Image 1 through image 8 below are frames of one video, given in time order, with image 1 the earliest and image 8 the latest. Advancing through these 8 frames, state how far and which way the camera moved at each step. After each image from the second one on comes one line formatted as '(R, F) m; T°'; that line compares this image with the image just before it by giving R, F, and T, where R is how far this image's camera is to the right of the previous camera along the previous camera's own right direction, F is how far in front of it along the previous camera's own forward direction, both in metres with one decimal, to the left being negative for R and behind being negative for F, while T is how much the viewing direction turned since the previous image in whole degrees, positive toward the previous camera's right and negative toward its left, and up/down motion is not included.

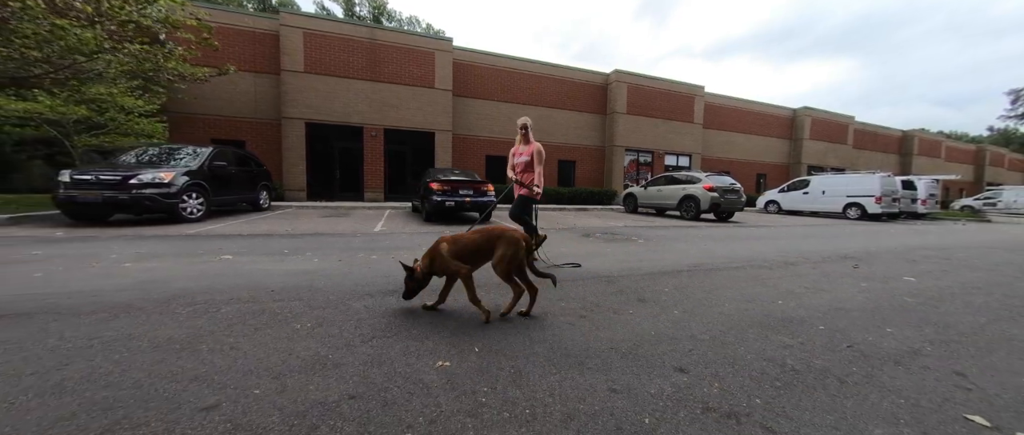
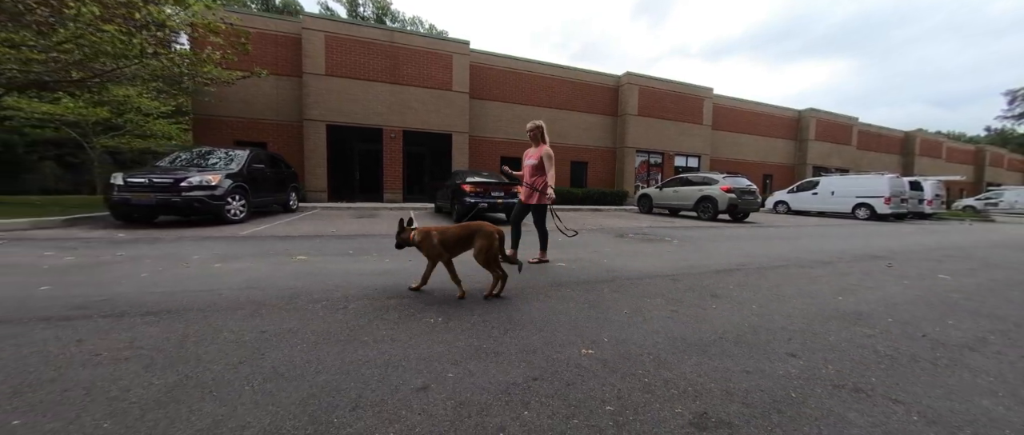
(-0.9, -0.2) m; +1°
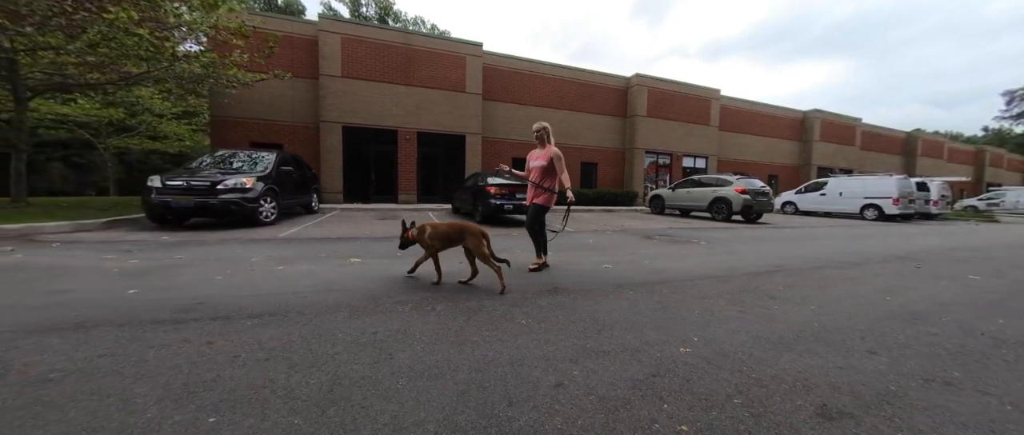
(-0.7, -0.1) m; 0°
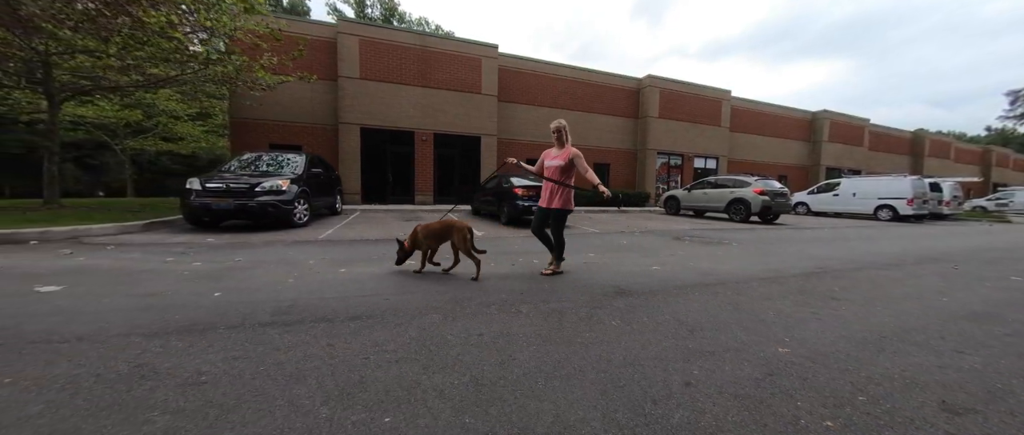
(-0.7, -0.1) m; 0°
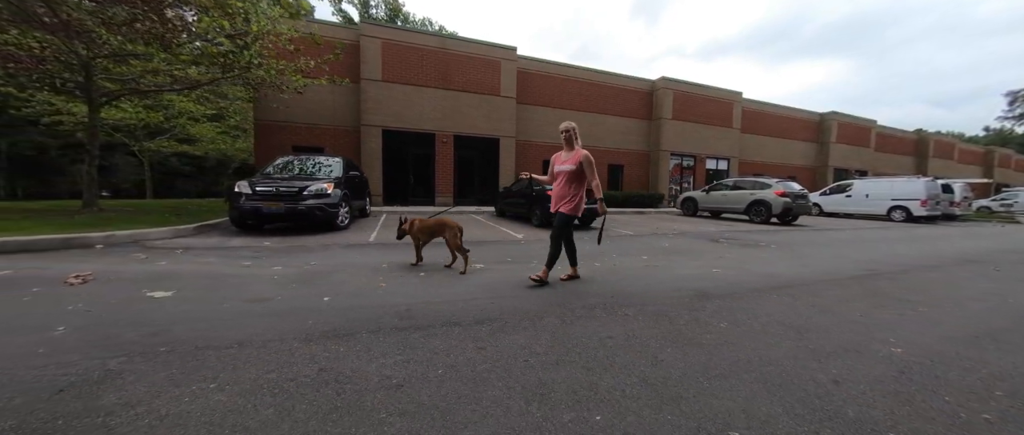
(-1.0, -0.1) m; +1°
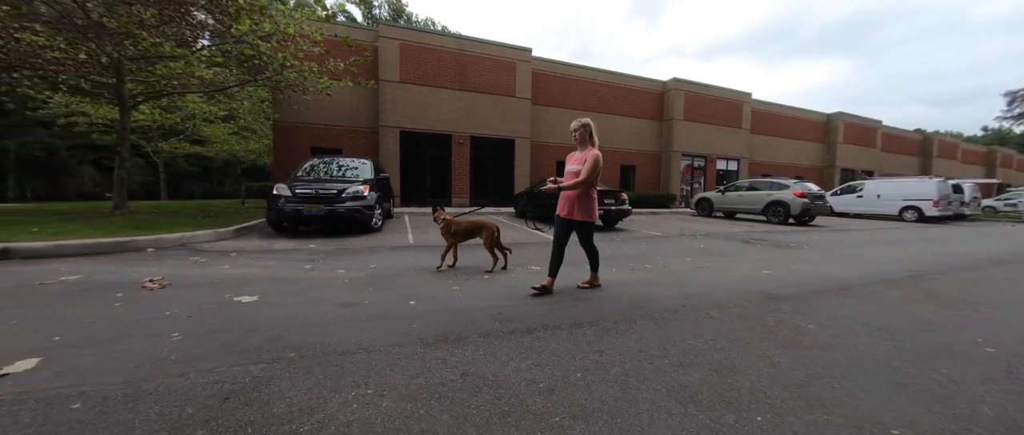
(-0.8, 0.0) m; +1°
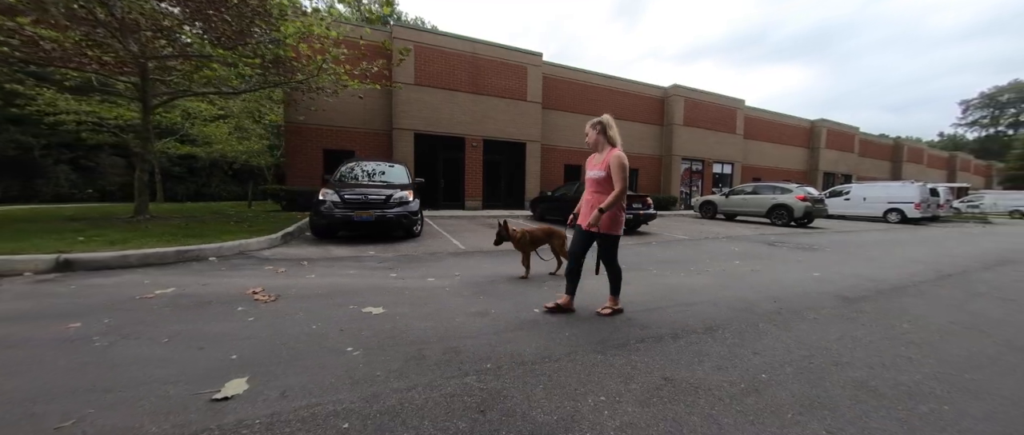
(-1.4, -0.1) m; +3°
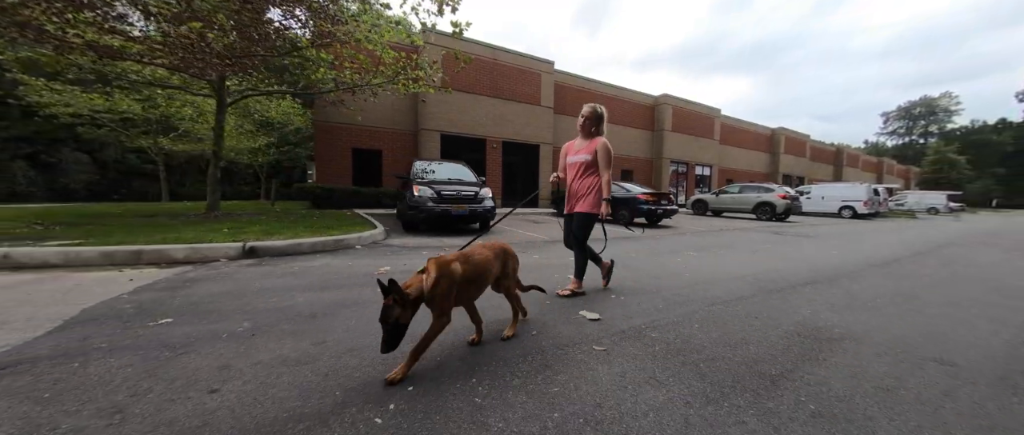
(-2.6, -0.9) m; +6°
